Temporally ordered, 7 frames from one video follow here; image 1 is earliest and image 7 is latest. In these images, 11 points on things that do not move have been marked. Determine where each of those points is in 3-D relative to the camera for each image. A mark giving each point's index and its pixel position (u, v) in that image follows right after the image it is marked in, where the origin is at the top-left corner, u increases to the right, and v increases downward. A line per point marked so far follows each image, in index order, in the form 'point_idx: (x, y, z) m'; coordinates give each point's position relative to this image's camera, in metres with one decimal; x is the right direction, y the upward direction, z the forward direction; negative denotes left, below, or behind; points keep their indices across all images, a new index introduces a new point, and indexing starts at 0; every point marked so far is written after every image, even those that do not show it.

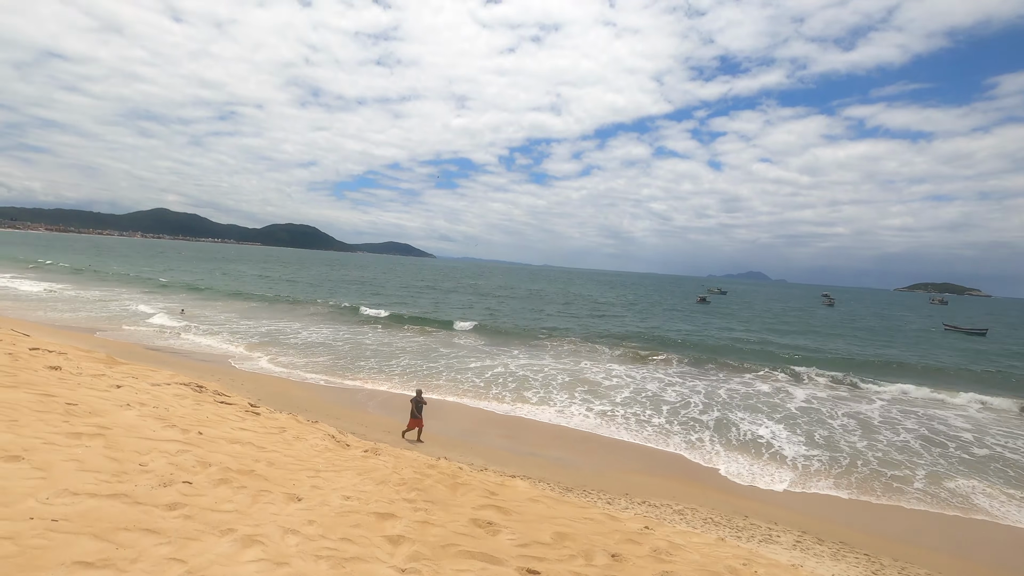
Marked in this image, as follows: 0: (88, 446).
0: (-2.8, -1.1, +3.0) m
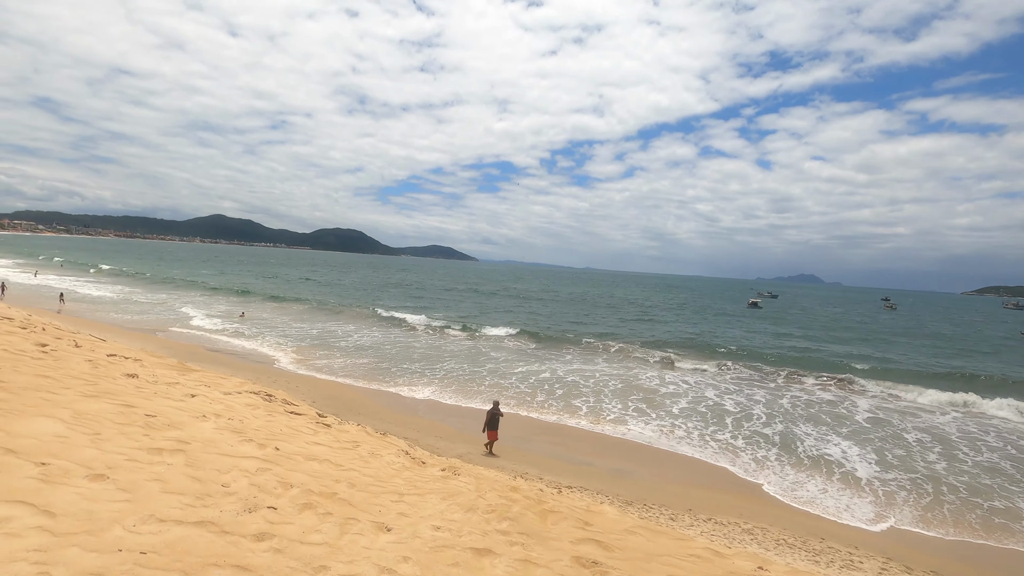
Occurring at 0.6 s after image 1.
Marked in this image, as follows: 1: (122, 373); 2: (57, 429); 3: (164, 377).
0: (-2.1, -1.1, +2.9) m
1: (-3.7, -0.8, +4.3) m
2: (-2.9, -0.9, +2.9) m
3: (-3.4, -0.9, +4.5) m
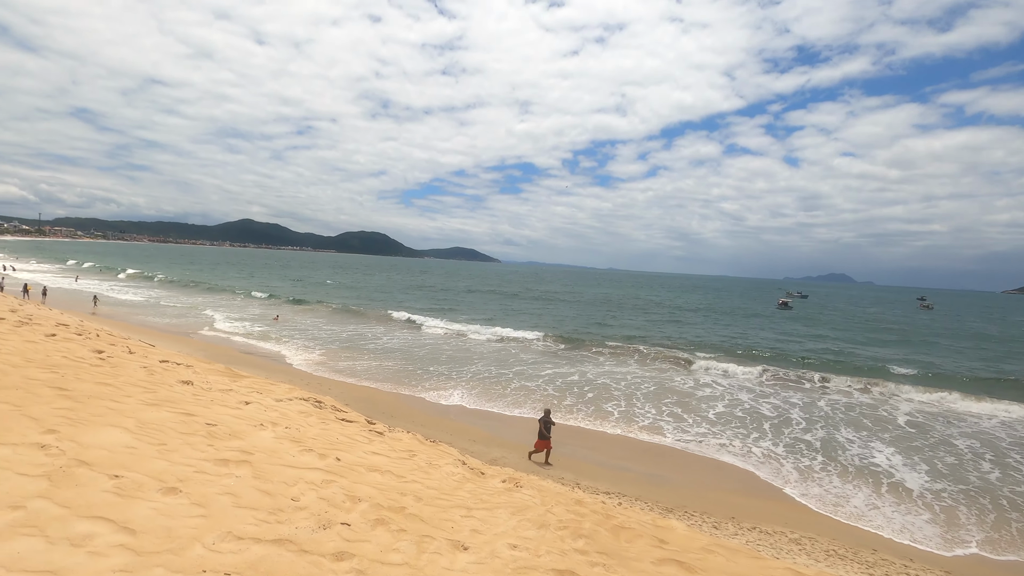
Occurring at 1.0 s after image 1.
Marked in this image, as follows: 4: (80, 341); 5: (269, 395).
0: (-1.7, -1.1, +2.8) m
1: (-3.1, -0.9, +4.3) m
2: (-2.4, -1.0, +2.9) m
3: (-2.9, -1.0, +4.5) m
4: (-4.5, -0.6, +4.8) m
5: (-2.4, -1.1, +4.6) m
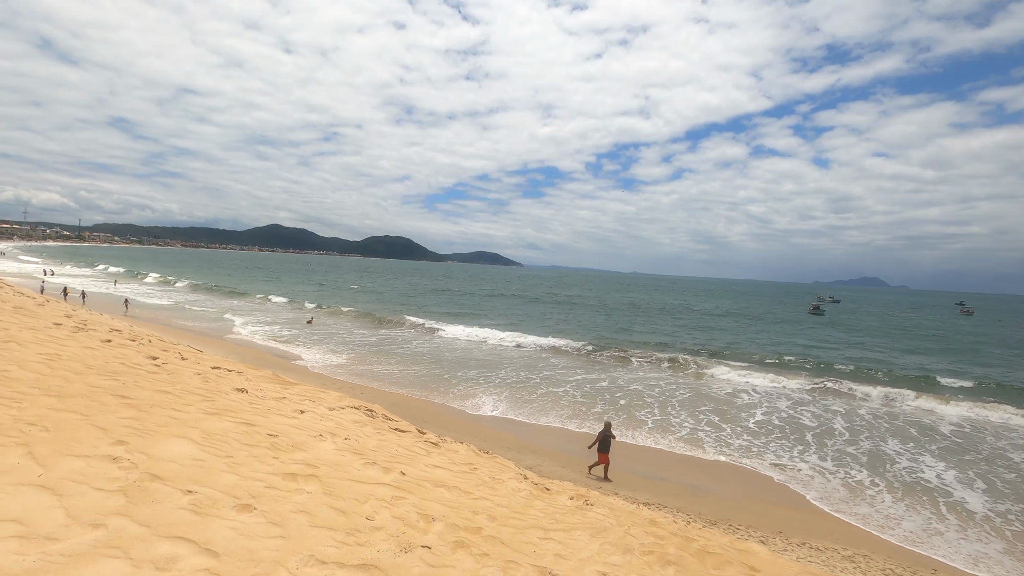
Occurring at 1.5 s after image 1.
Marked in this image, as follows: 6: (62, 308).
0: (-1.2, -1.2, +2.7) m
1: (-2.6, -0.9, +4.3) m
2: (-2.0, -1.0, +2.8) m
3: (-2.3, -1.0, +4.4) m
4: (-4.0, -0.6, +4.8) m
5: (-1.8, -1.1, +4.5) m
6: (-5.7, -0.3, +5.8) m
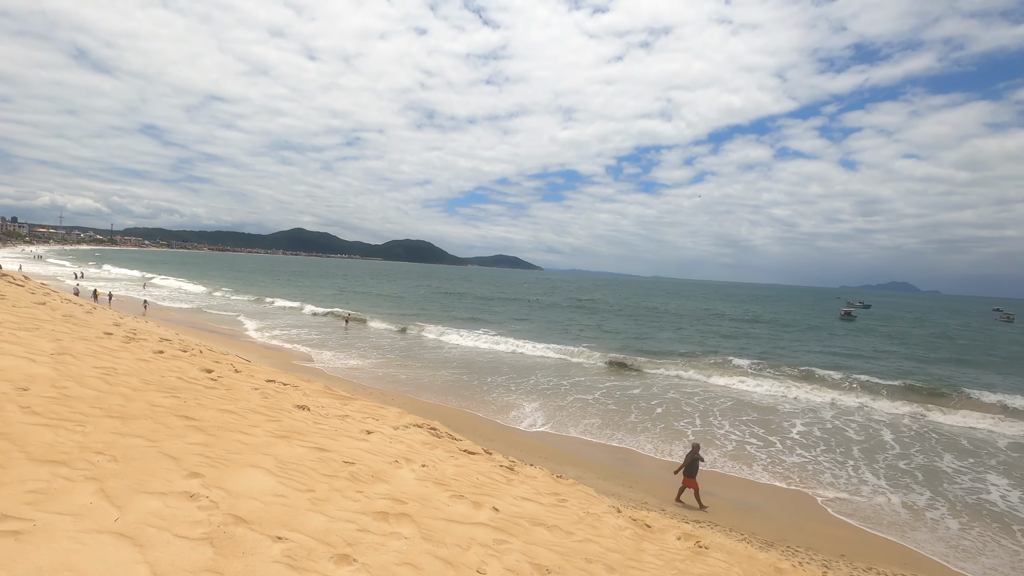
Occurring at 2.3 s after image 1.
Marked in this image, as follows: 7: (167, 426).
0: (-0.5, -1.3, +2.3) m
1: (-1.9, -1.0, +4.0) m
2: (-1.3, -1.1, +2.5) m
3: (-1.6, -1.1, +4.1) m
4: (-3.2, -0.7, +4.6) m
5: (-1.1, -1.2, +4.2) m
6: (-4.9, -0.3, +5.6) m
7: (-2.2, -0.9, +2.9) m
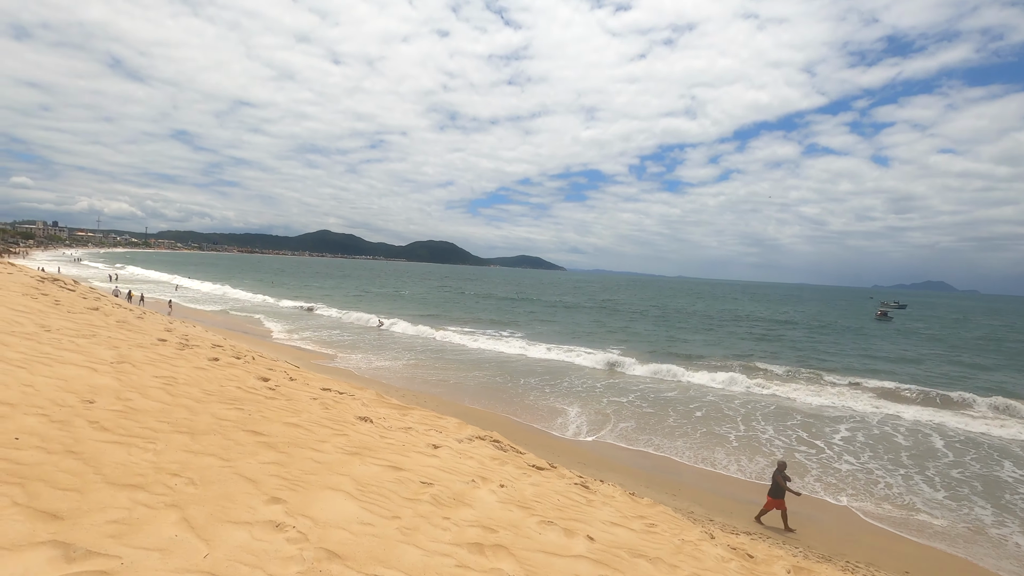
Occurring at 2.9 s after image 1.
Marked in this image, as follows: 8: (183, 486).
0: (0.0, -1.3, +2.1) m
1: (-1.3, -1.1, +3.8) m
2: (-0.8, -1.1, +2.3) m
3: (-1.0, -1.1, +3.9) m
4: (-2.6, -0.8, +4.5) m
5: (-0.5, -1.3, +3.9) m
6: (-4.3, -0.4, +5.6) m
7: (-1.7, -0.9, +2.8) m
8: (-1.6, -1.0, +2.2) m
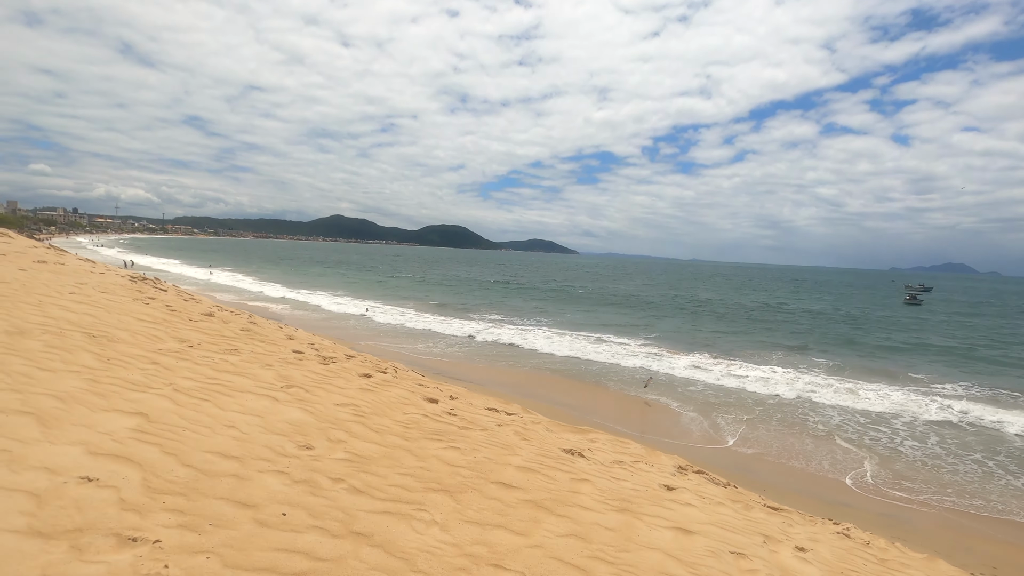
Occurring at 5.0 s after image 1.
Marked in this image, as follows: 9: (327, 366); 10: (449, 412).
0: (+1.6, -1.4, +1.6) m
1: (+0.3, -1.1, +3.3) m
2: (+0.9, -1.3, +1.8) m
3: (+0.6, -1.2, +3.4) m
4: (-1.0, -0.8, +3.9) m
5: (+1.1, -1.3, +3.4) m
6: (-2.6, -0.4, +5.0) m
7: (0.0, -1.1, +2.3) m
8: (0.0, -1.1, +1.7) m
9: (-1.6, -0.7, +4.0) m
10: (-0.5, -0.9, +3.5) m
